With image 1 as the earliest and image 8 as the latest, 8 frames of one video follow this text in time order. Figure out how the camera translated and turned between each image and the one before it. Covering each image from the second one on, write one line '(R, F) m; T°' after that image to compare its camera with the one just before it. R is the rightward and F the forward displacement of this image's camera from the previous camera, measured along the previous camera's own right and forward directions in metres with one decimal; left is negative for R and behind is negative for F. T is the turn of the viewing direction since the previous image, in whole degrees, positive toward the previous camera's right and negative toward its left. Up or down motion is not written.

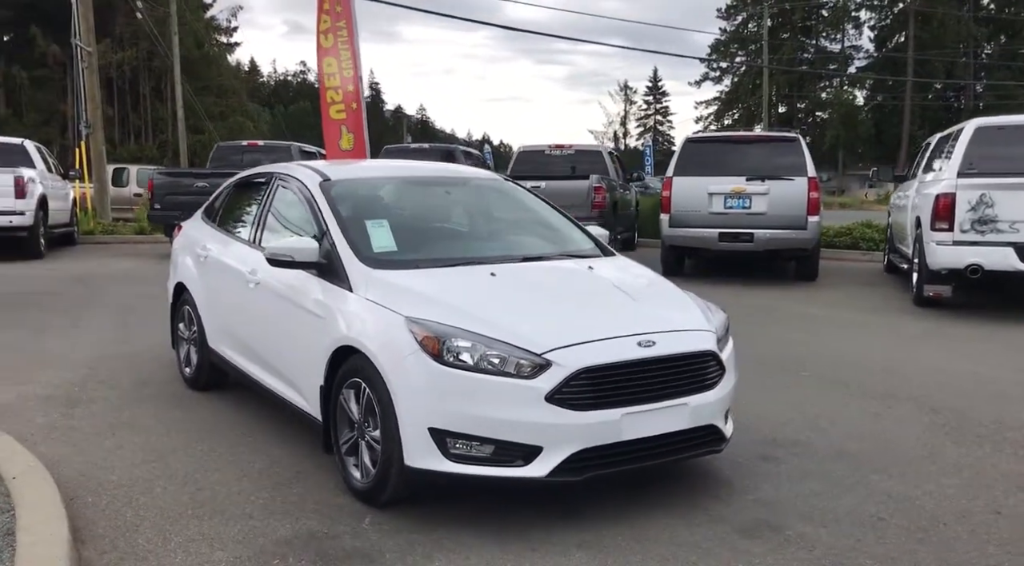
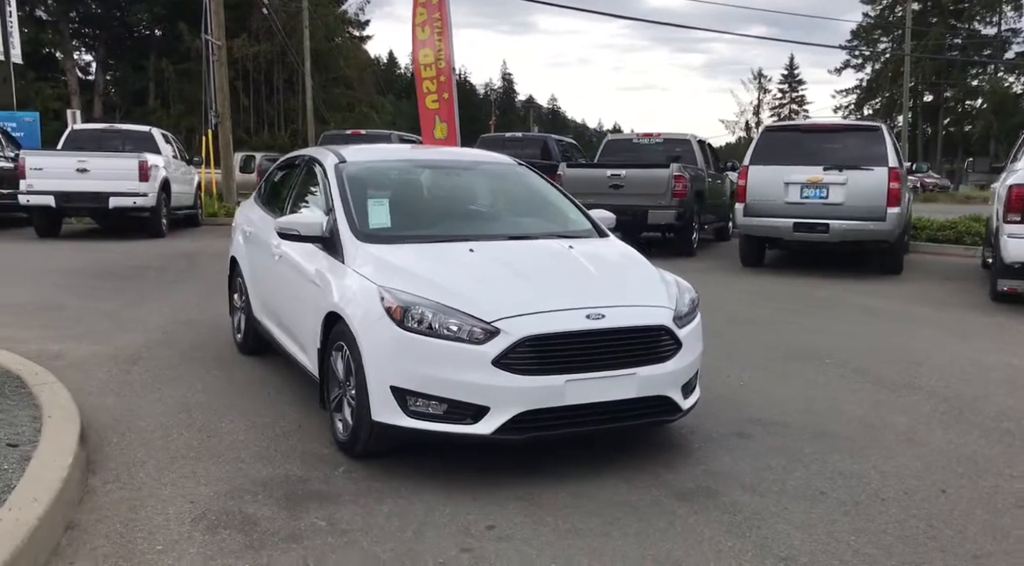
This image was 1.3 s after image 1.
(+0.8, -0.3) m; -8°
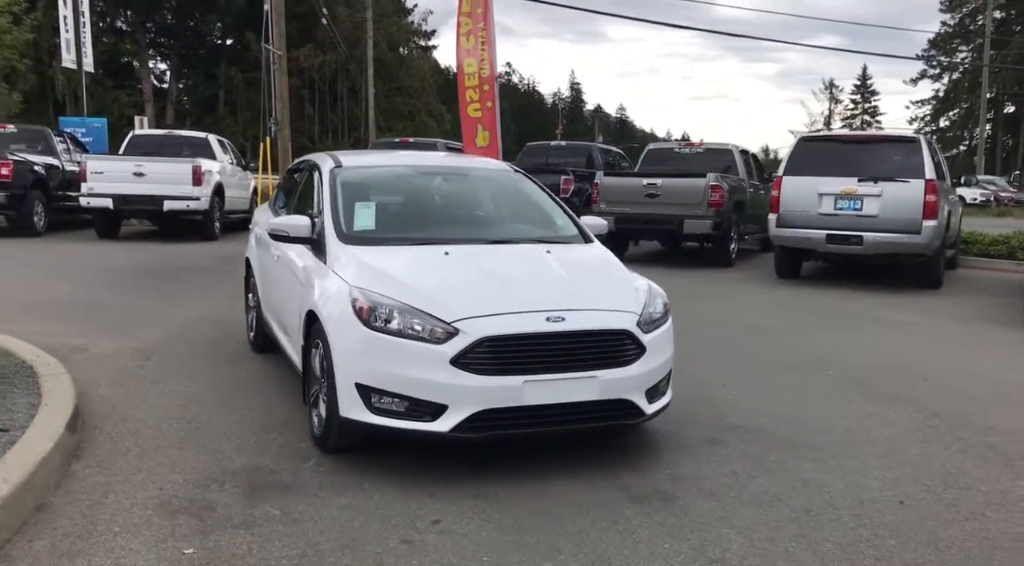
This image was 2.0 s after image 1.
(+0.5, -0.1) m; -4°
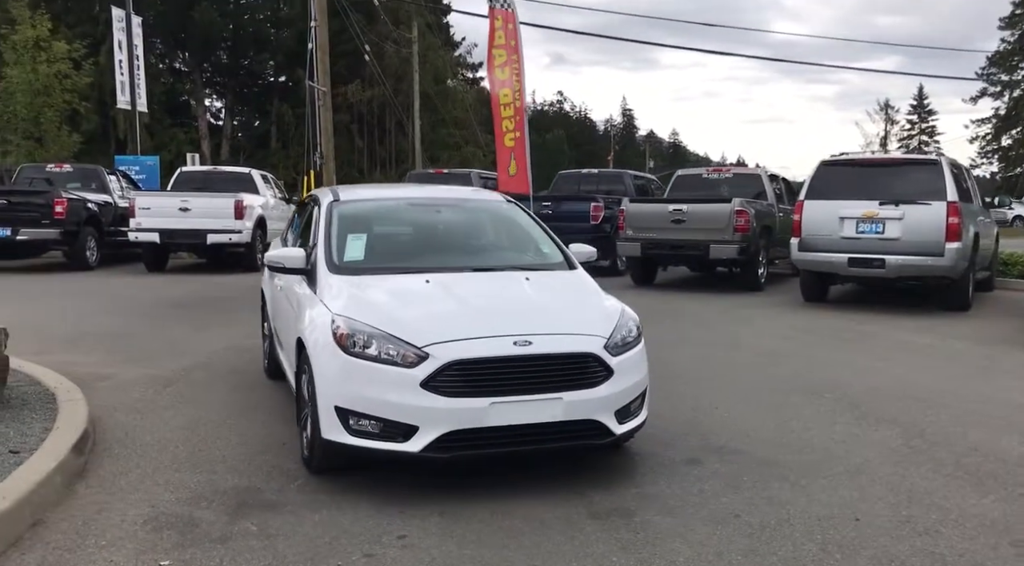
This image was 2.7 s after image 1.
(+0.5, -0.2) m; -3°
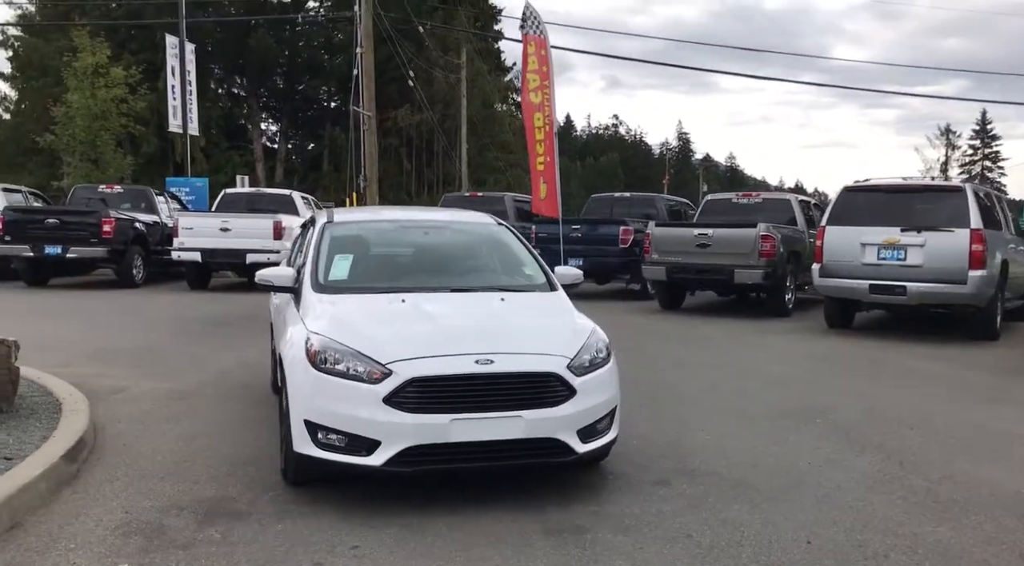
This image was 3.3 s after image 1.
(+0.5, -0.1) m; -3°
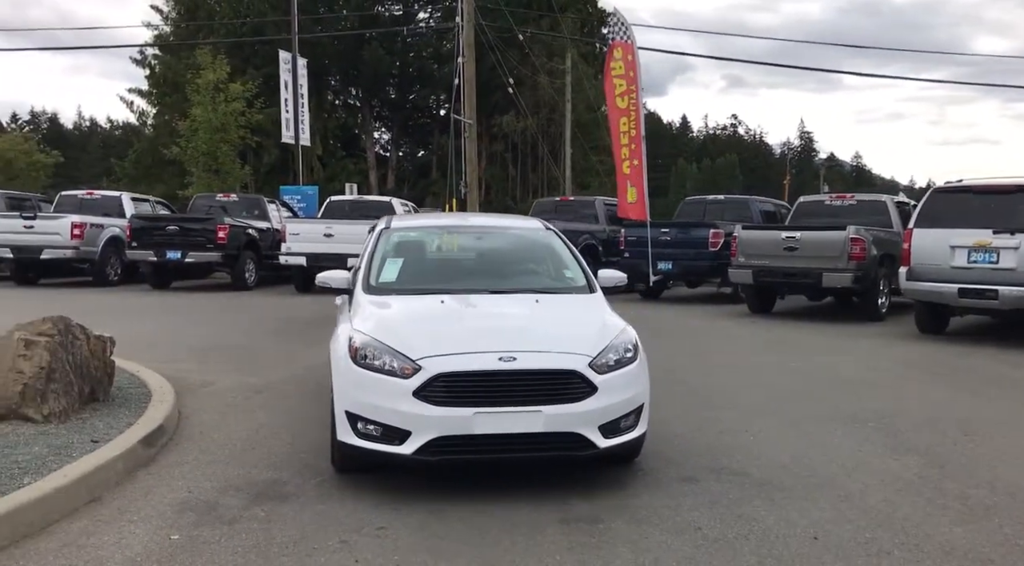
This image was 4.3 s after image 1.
(+0.5, -0.3) m; -7°
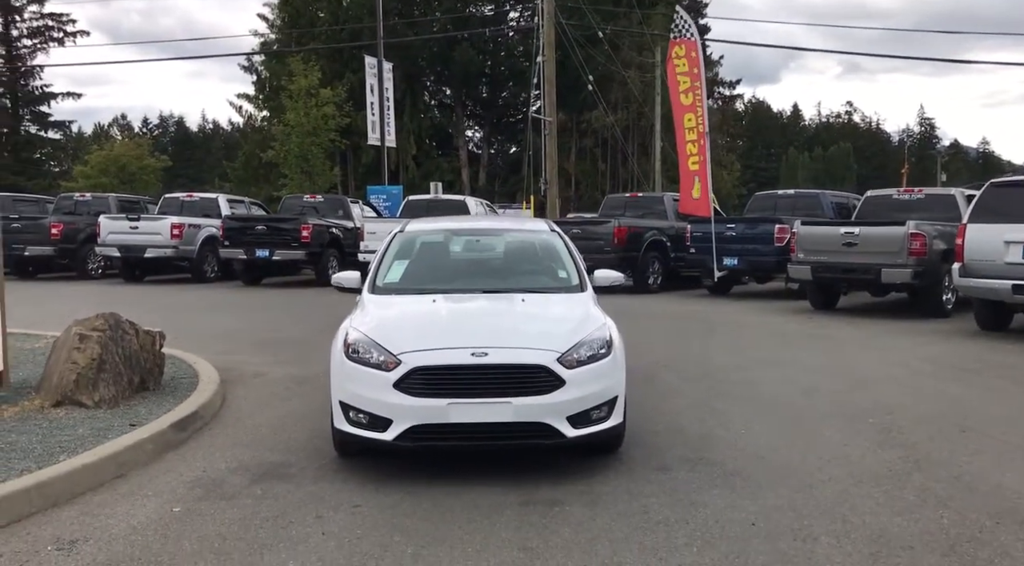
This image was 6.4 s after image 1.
(+0.8, -0.4) m; -7°
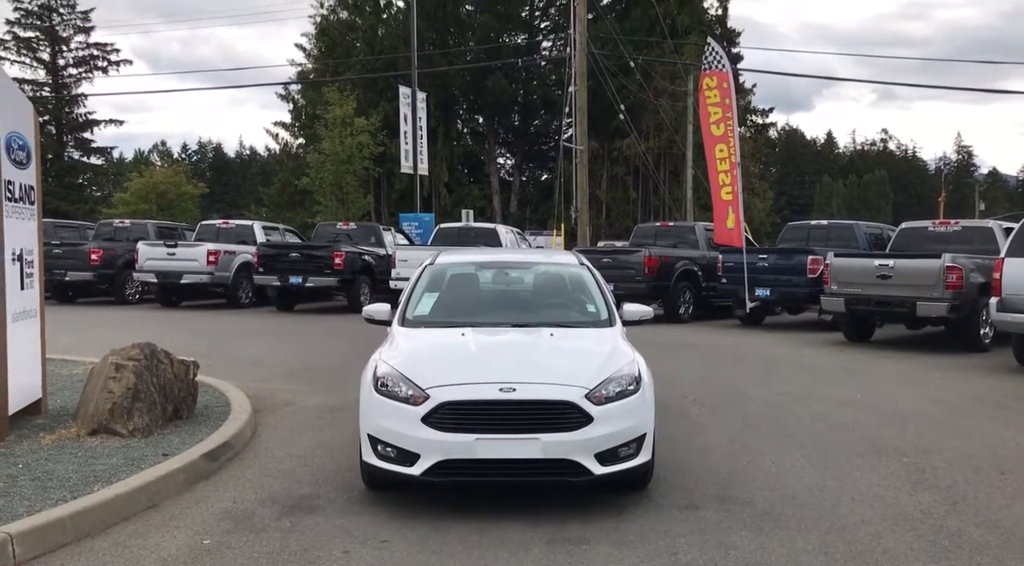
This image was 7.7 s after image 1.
(0.0, 0.0) m; -2°
